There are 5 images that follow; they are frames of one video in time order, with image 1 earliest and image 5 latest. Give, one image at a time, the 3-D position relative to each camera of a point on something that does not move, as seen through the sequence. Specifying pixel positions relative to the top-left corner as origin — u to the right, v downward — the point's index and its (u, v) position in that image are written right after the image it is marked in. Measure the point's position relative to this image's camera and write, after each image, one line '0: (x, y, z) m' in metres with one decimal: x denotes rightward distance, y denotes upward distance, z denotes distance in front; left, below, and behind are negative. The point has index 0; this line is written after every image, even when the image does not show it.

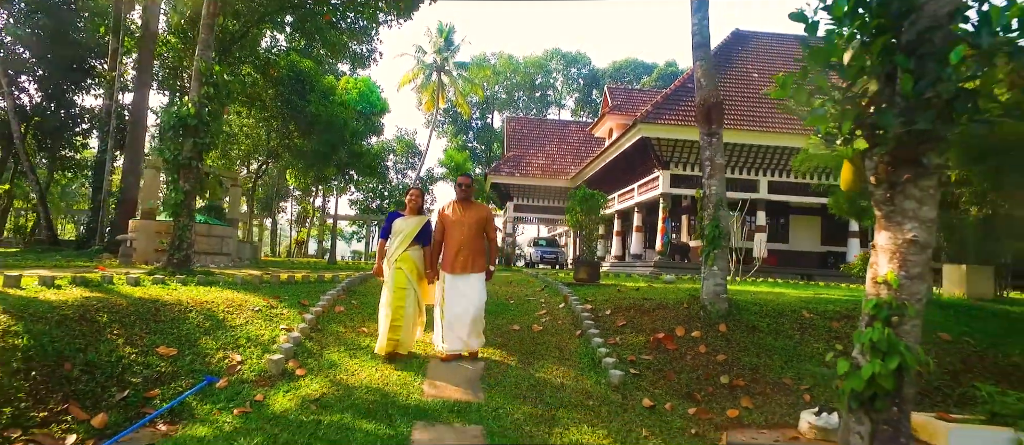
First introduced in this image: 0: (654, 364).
0: (+1.2, -1.2, +4.9) m
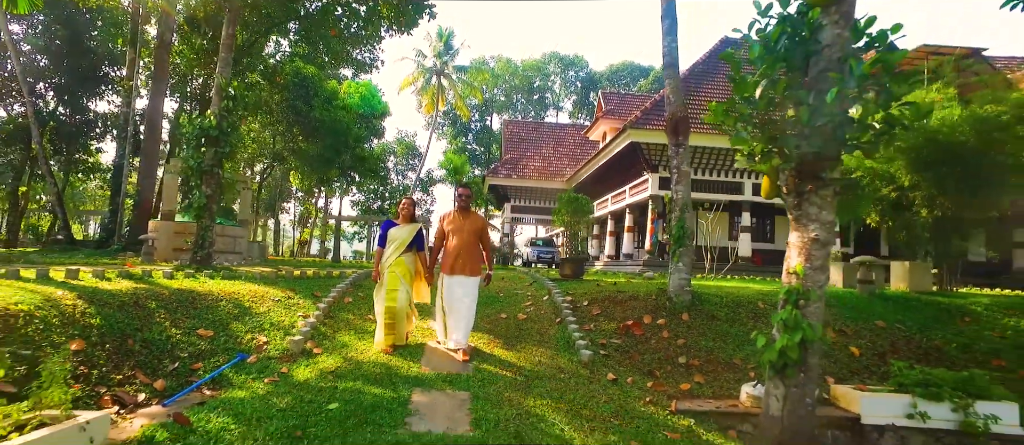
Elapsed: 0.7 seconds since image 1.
0: (+1.1, -1.2, +5.7) m
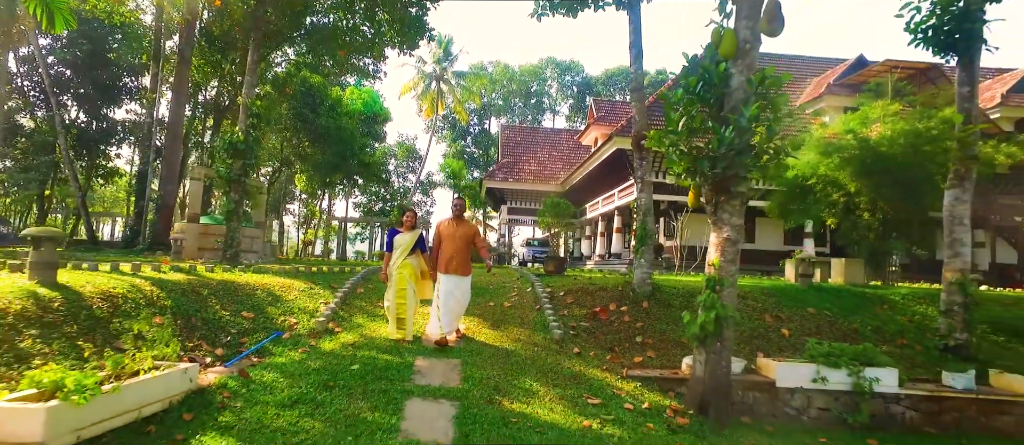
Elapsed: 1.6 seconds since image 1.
0: (+0.9, -1.3, +6.8) m
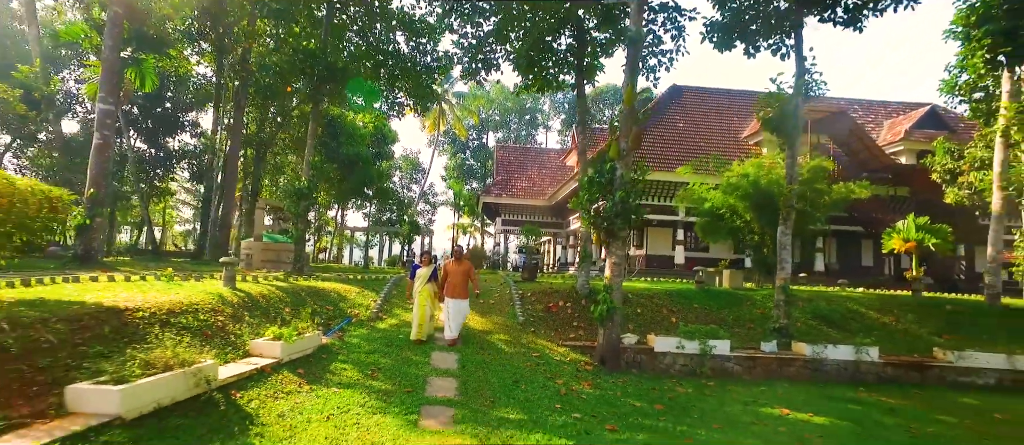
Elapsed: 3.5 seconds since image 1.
0: (+0.6, -1.7, +10.6) m
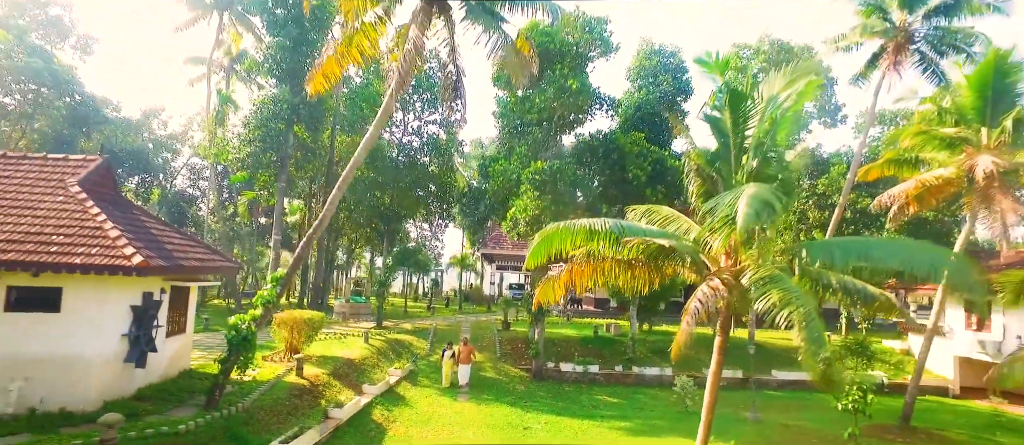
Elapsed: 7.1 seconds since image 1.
0: (0.0, -4.7, +20.6) m
